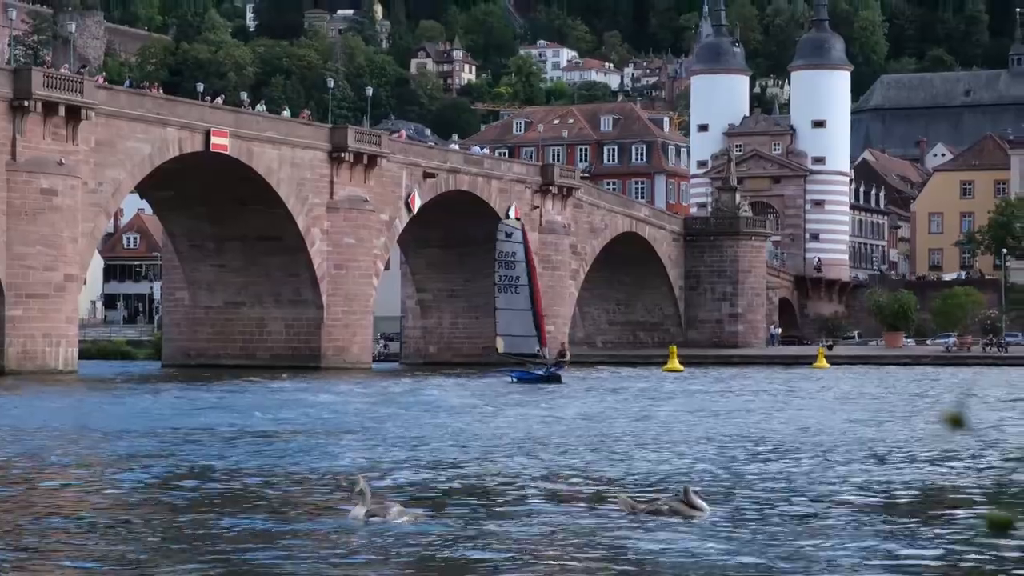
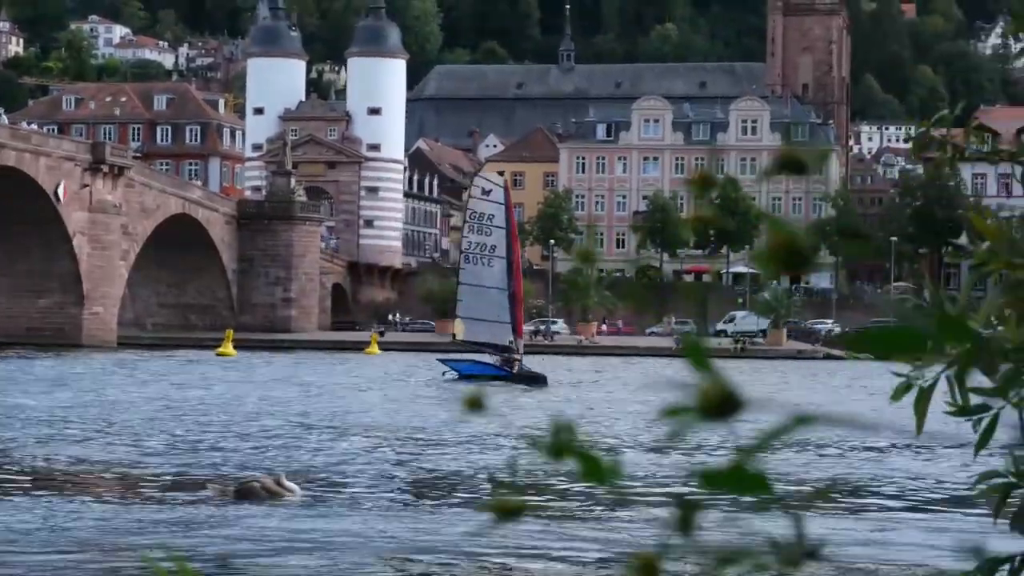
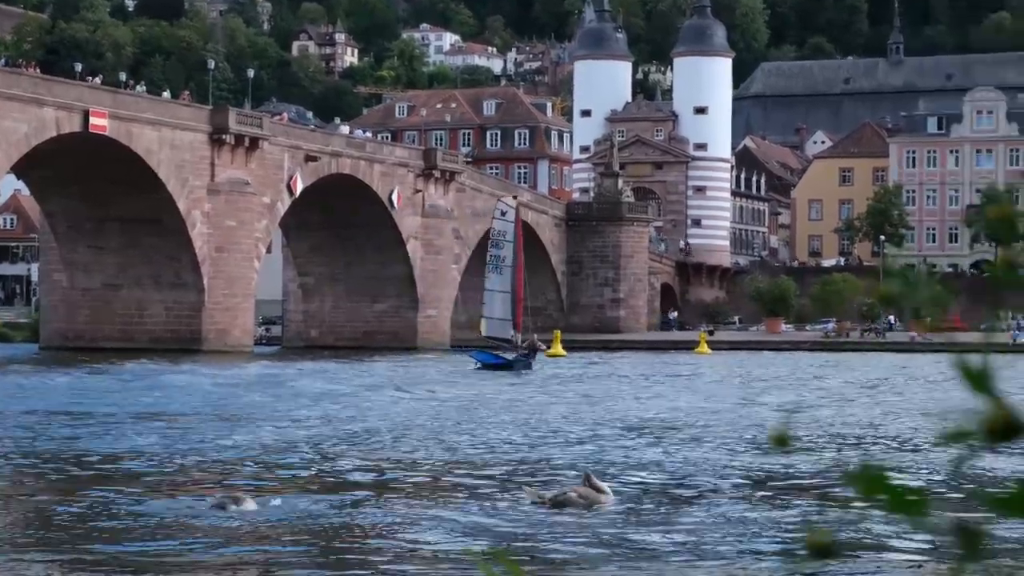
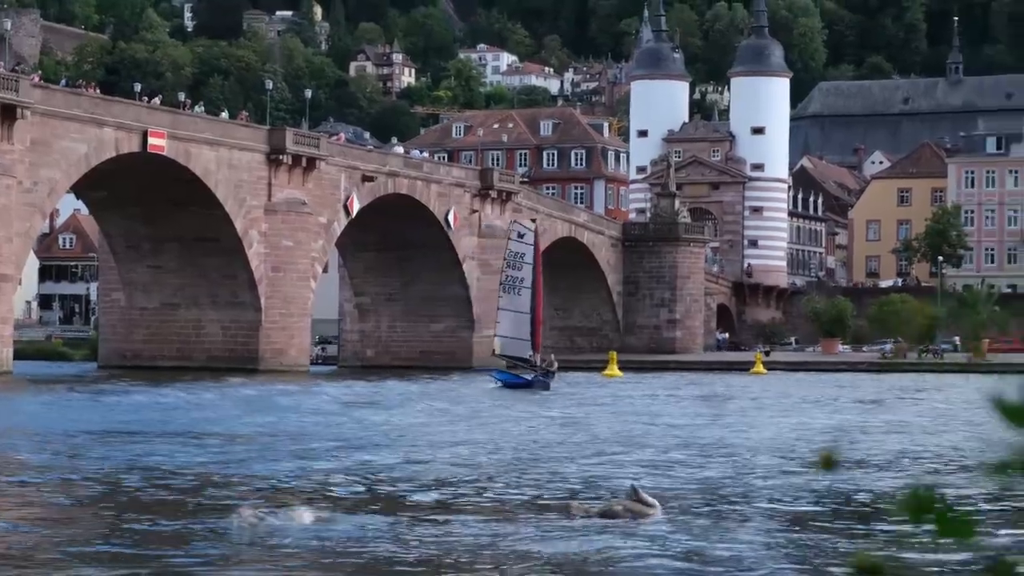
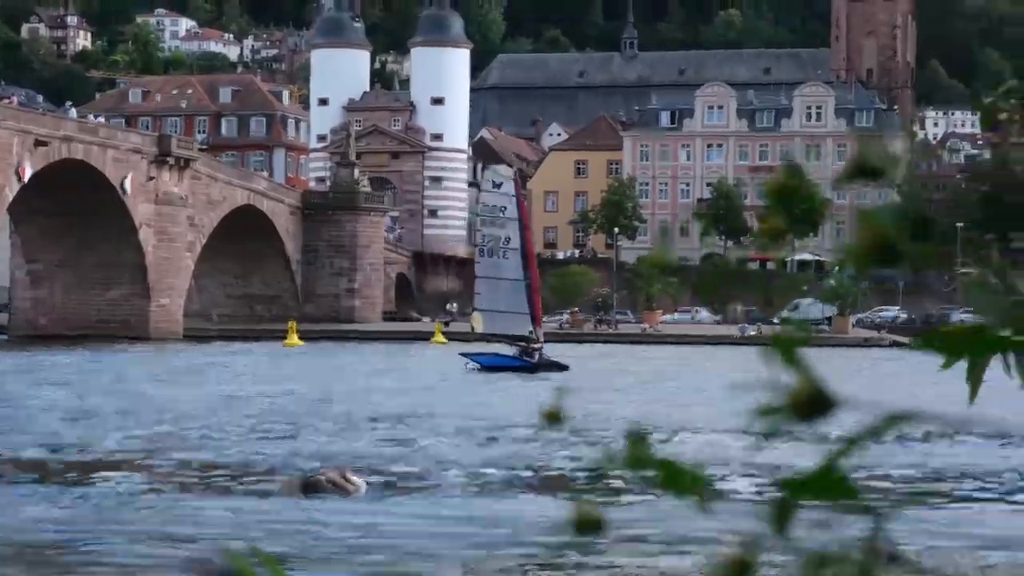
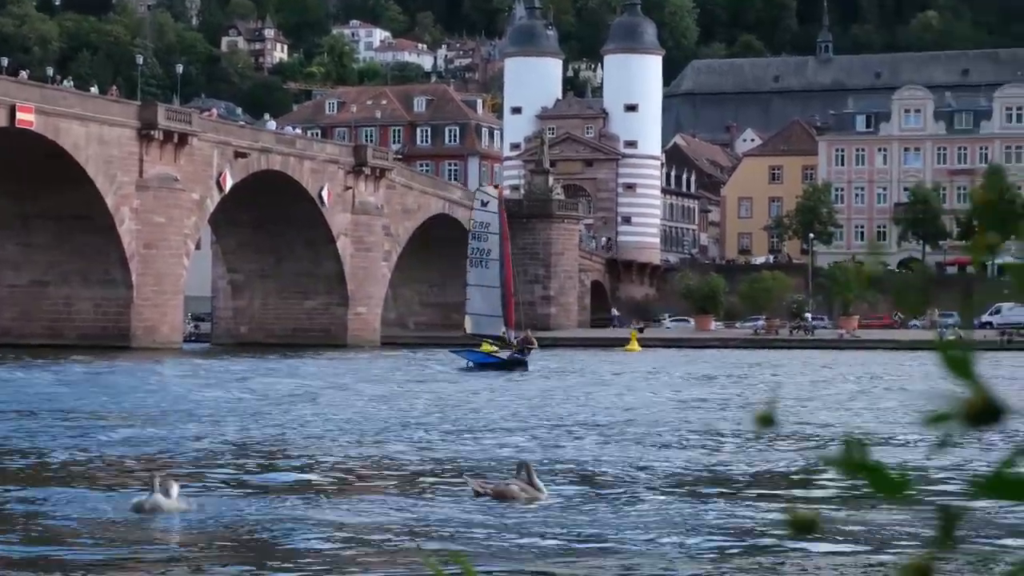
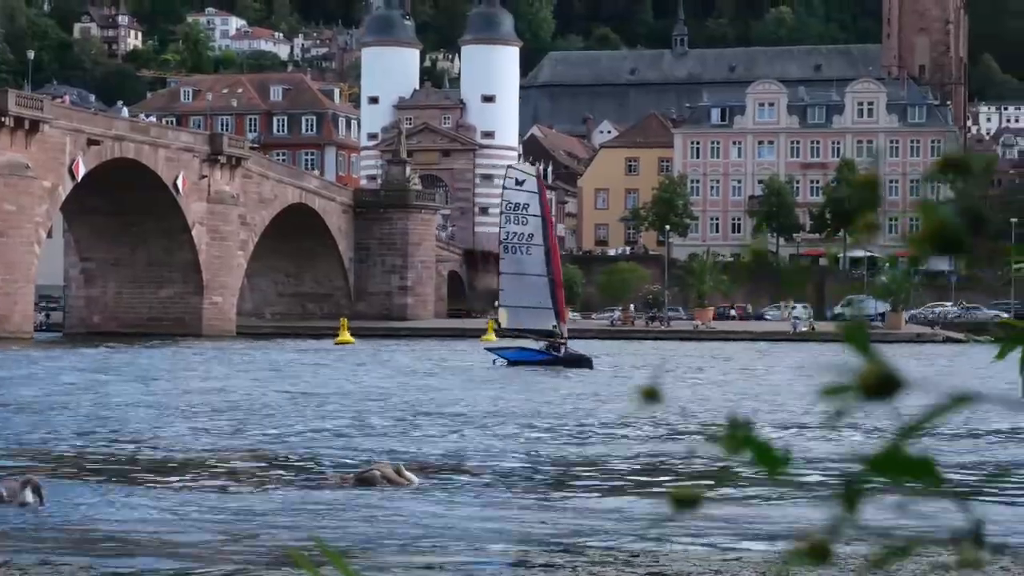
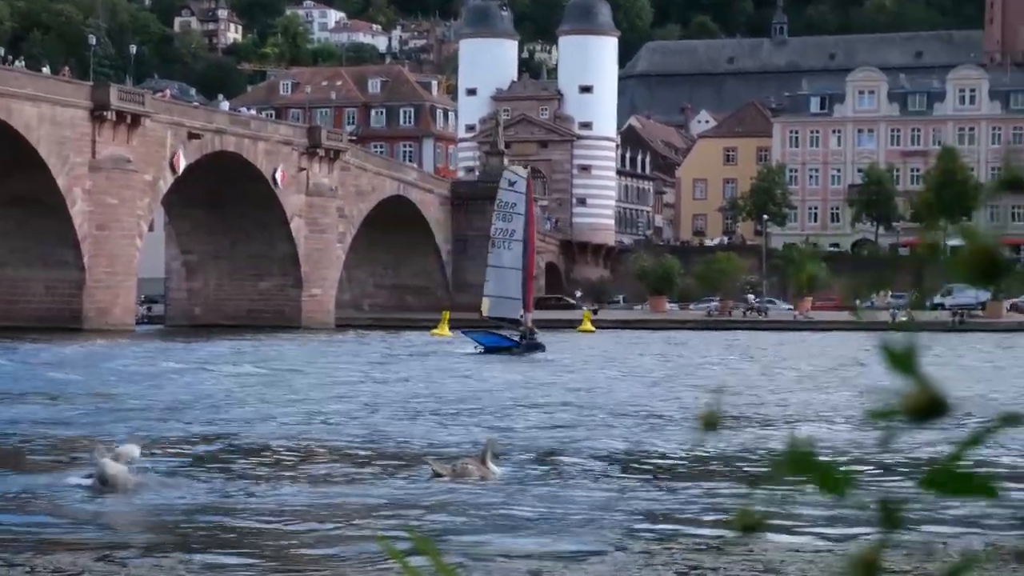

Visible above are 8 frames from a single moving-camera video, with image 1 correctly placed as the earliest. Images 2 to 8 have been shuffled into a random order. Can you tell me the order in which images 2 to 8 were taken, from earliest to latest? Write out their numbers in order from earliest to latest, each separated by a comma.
4, 3, 6, 8, 7, 5, 2
